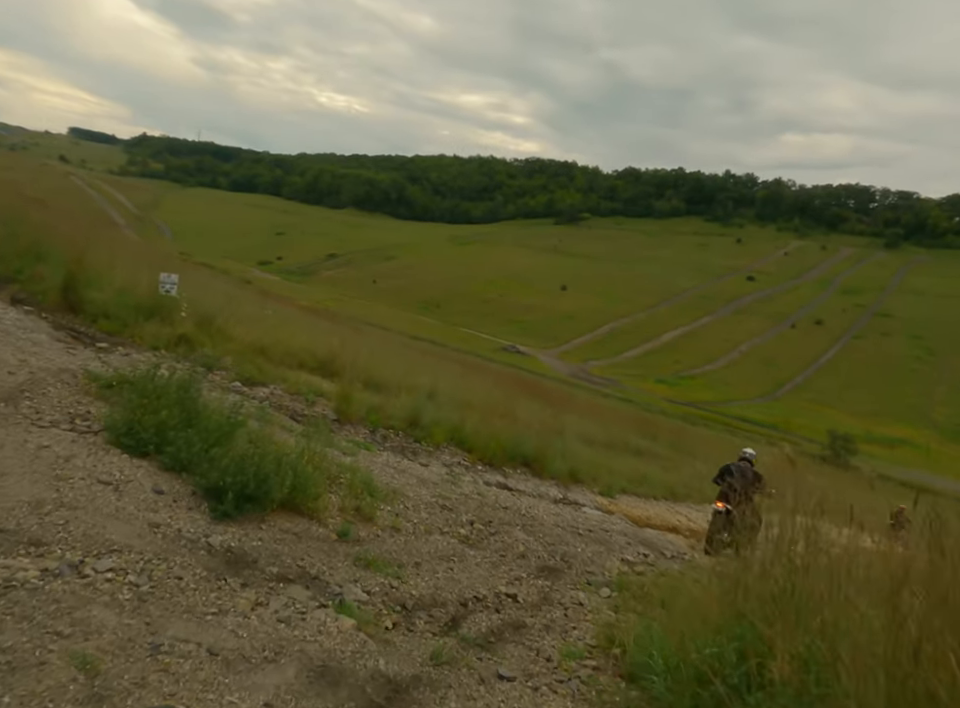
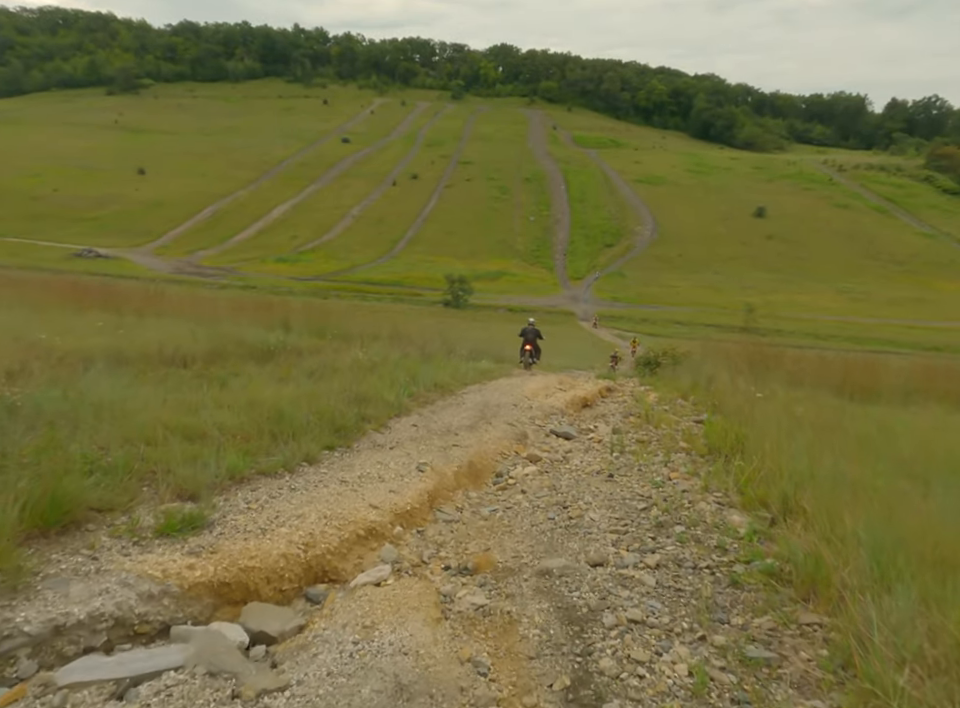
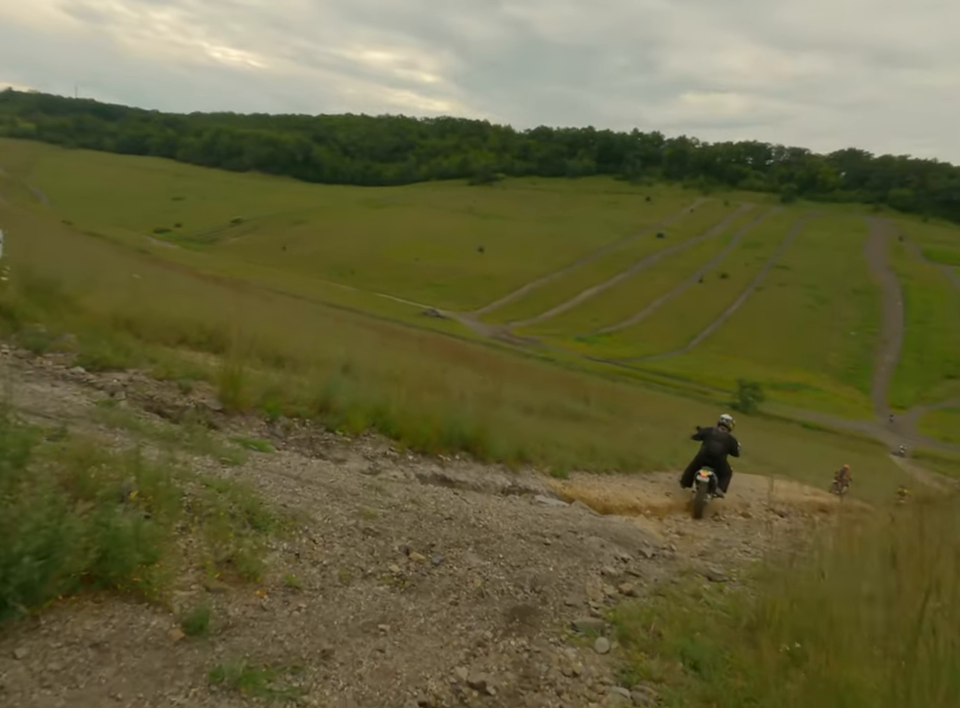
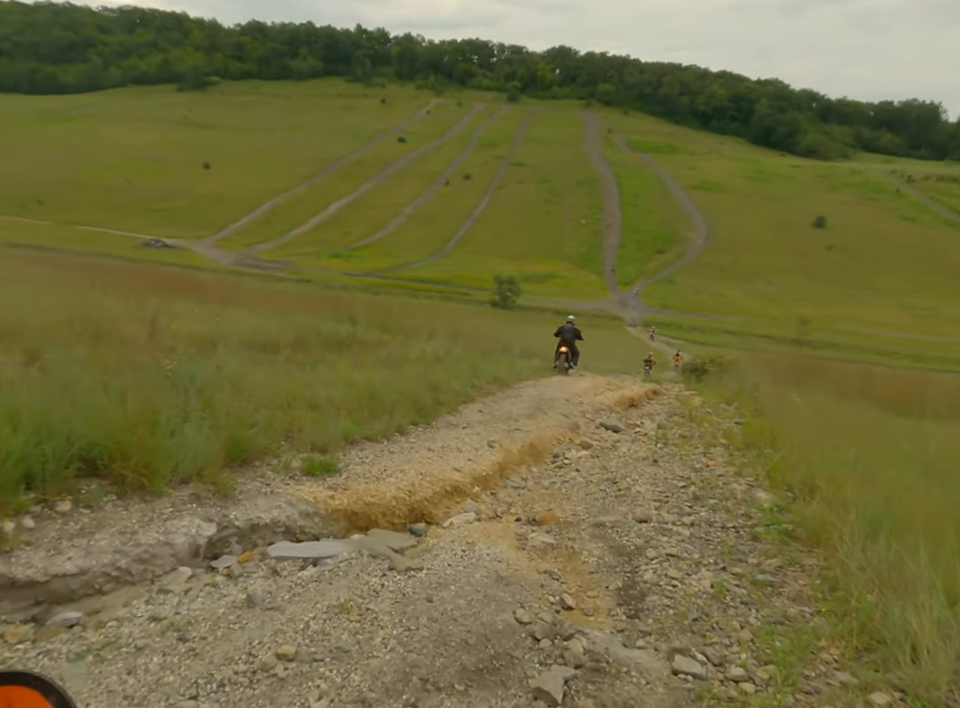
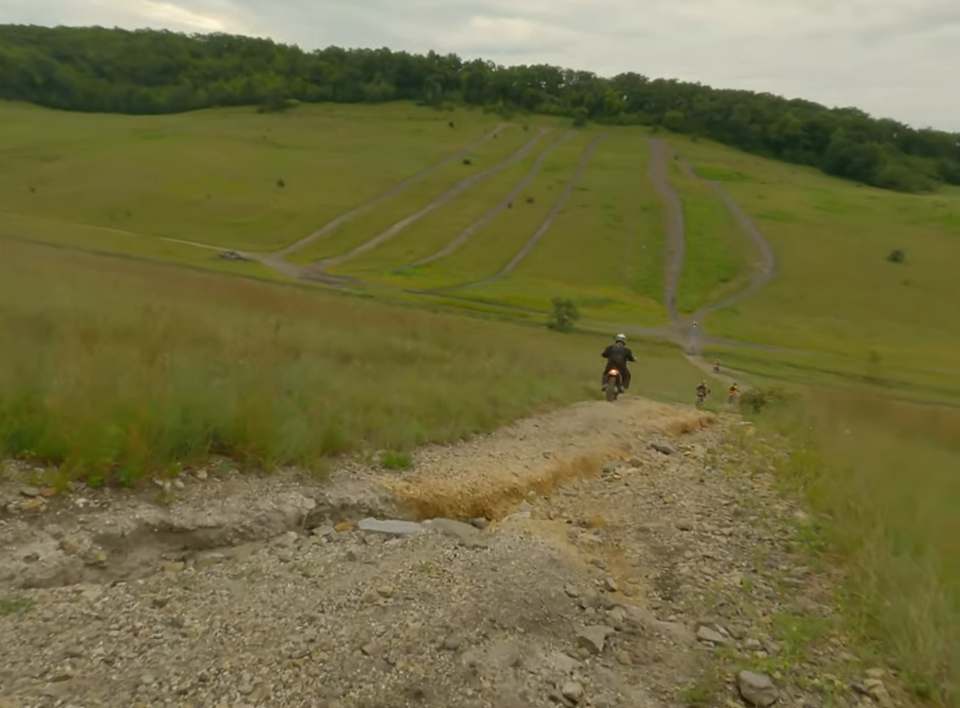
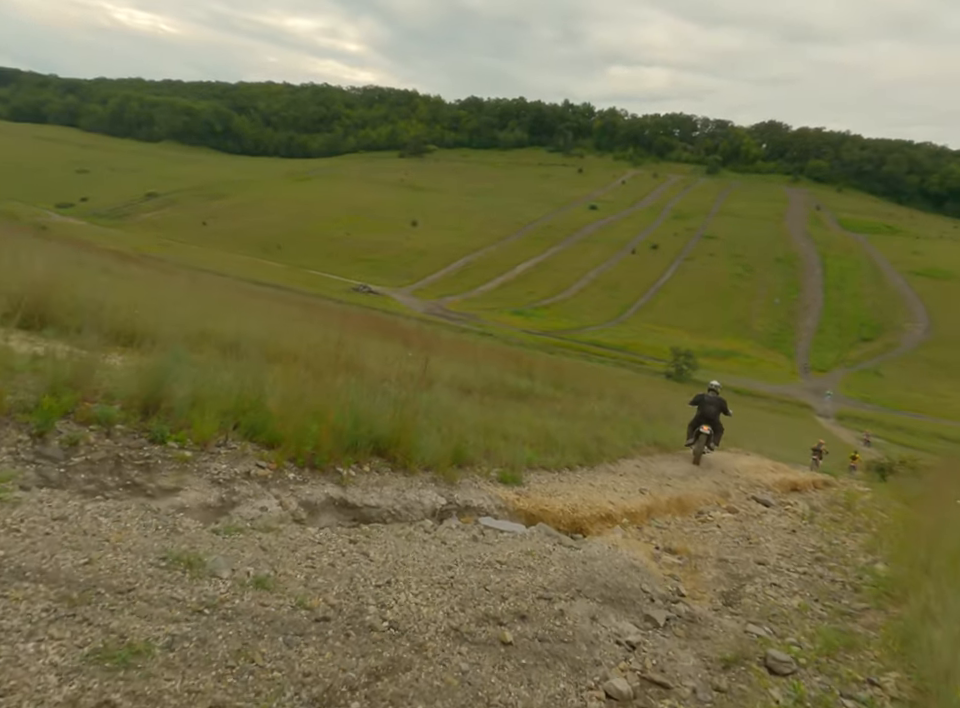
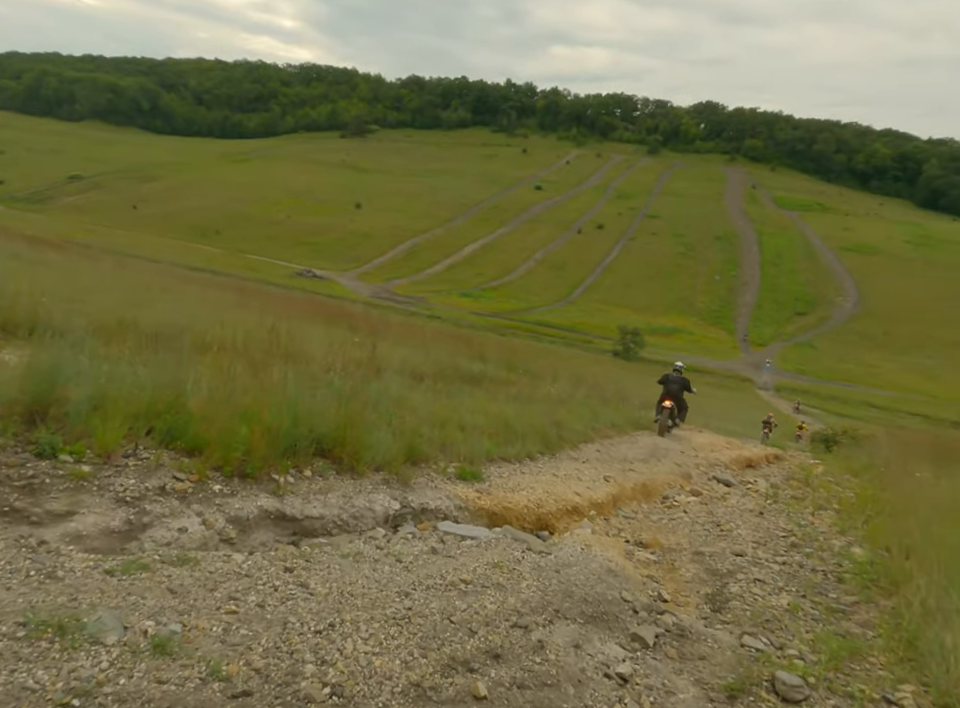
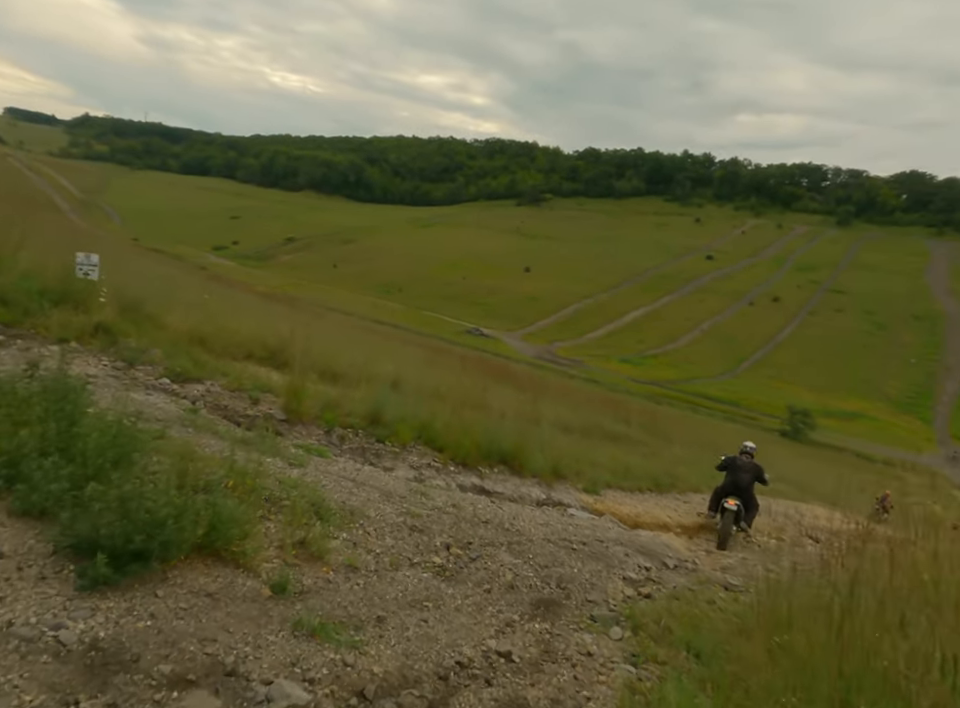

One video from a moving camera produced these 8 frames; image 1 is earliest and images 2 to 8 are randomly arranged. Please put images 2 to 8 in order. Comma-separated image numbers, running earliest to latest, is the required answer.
8, 3, 6, 7, 5, 4, 2
